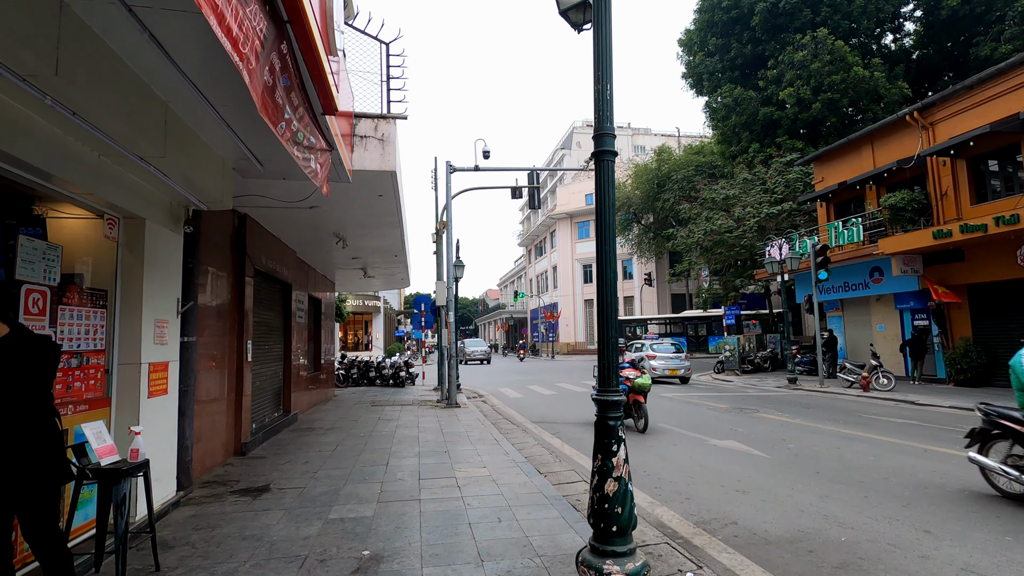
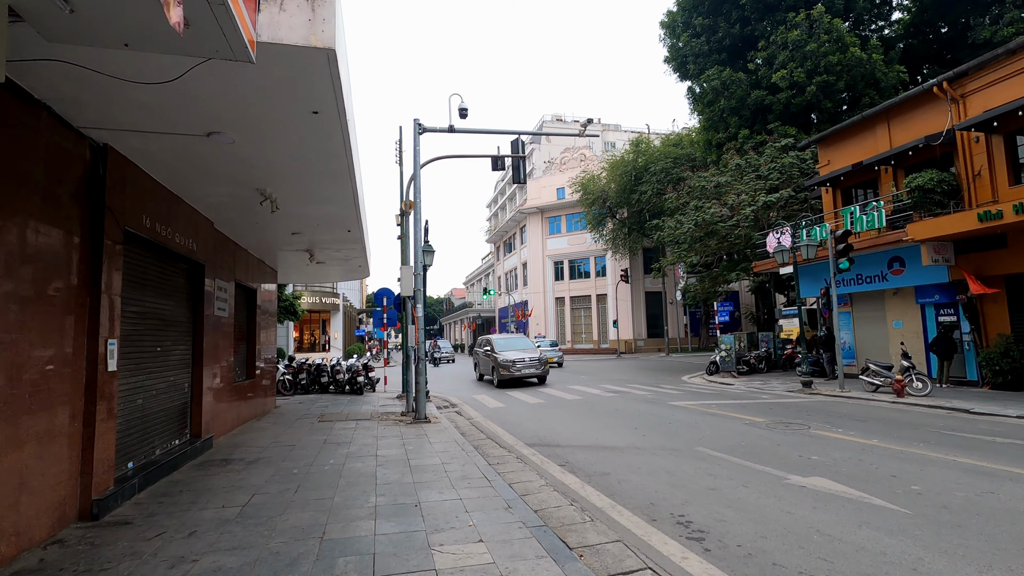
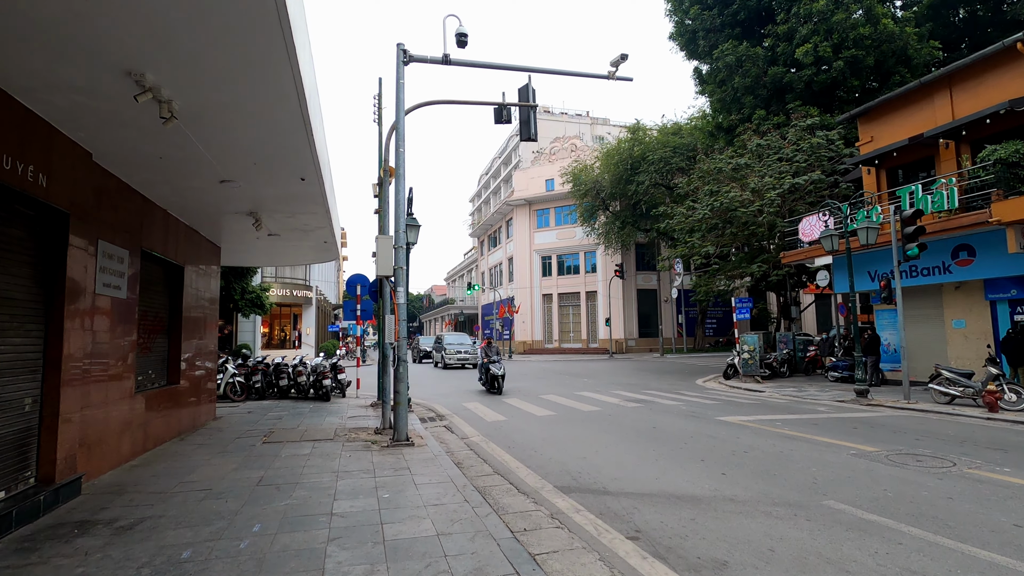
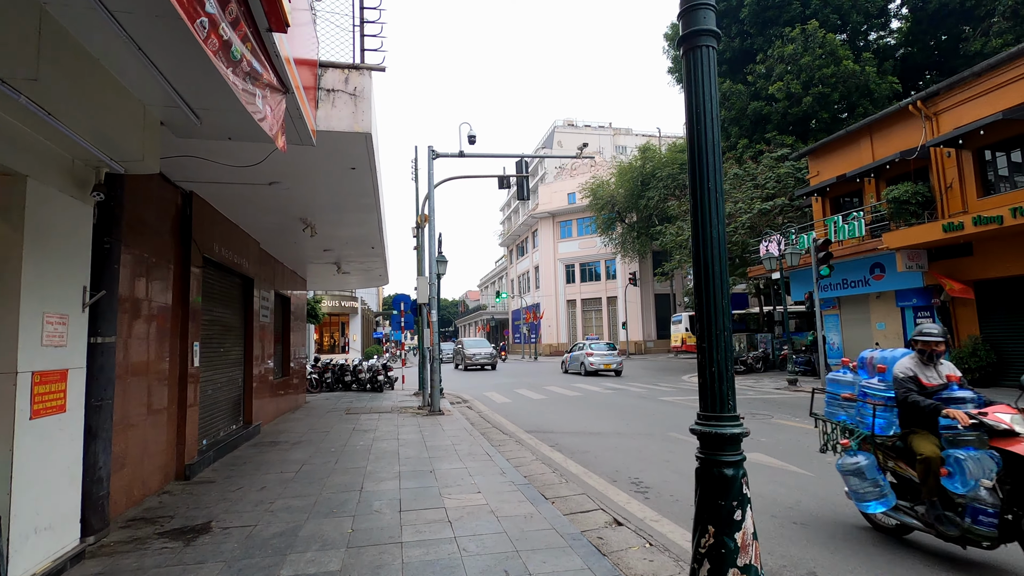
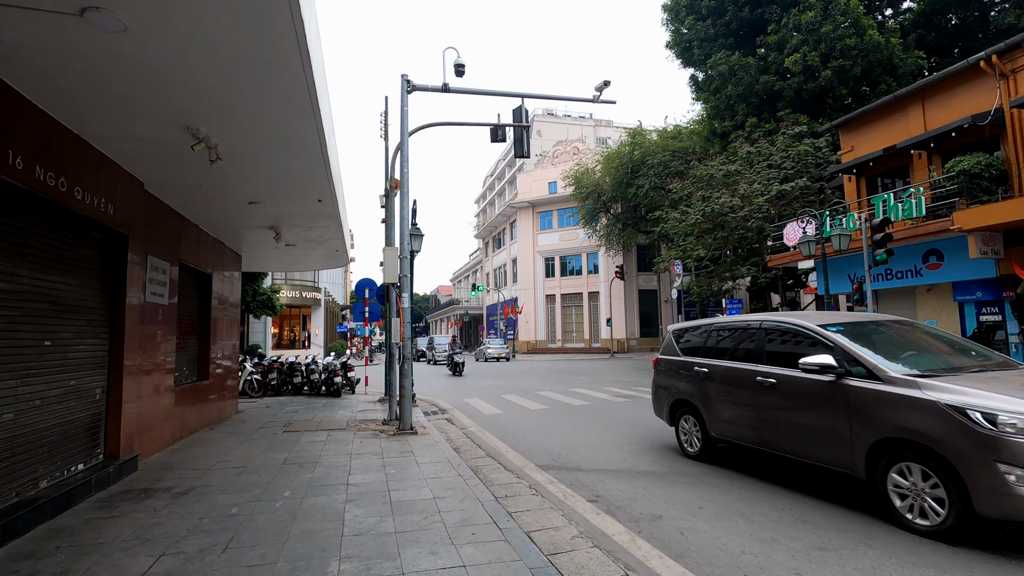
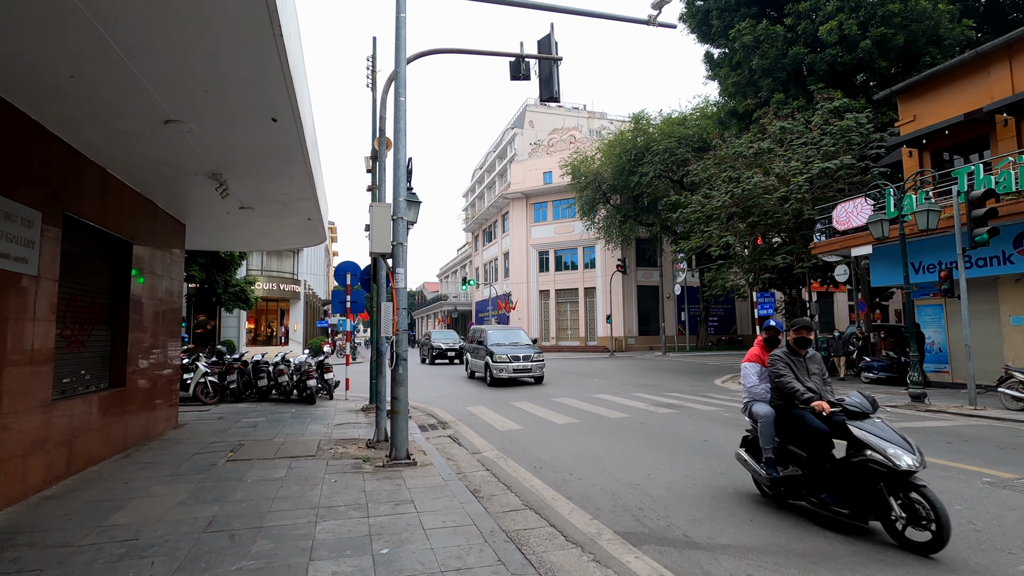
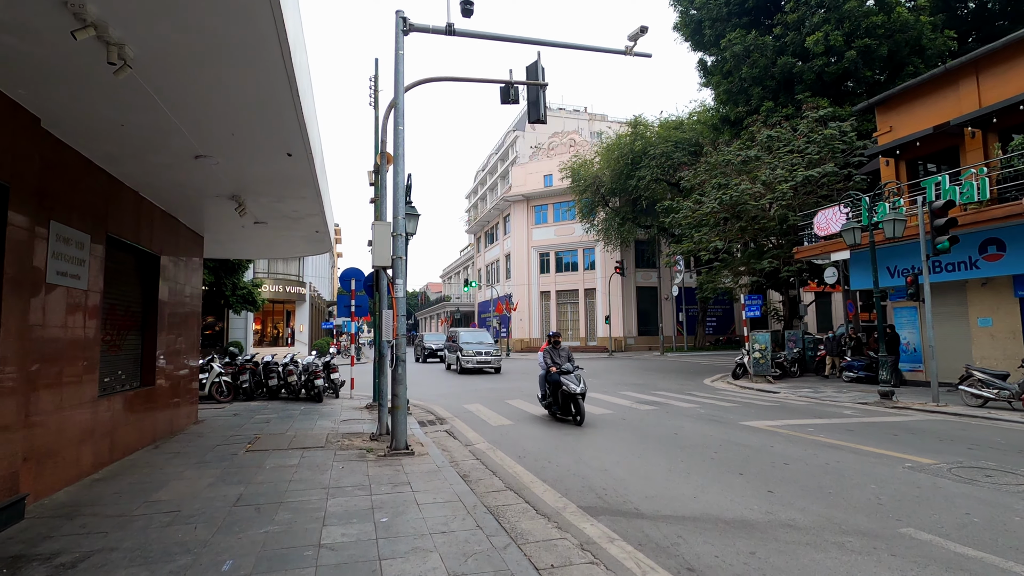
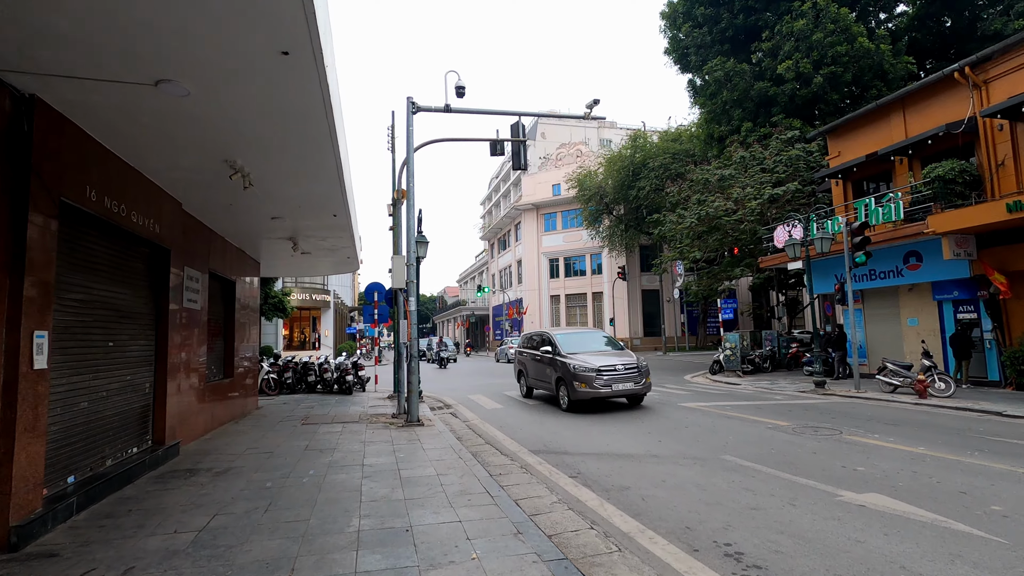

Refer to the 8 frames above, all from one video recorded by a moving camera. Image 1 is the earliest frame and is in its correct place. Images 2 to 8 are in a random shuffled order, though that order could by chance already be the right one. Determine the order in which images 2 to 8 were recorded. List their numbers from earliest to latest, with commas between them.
4, 2, 8, 5, 3, 7, 6
